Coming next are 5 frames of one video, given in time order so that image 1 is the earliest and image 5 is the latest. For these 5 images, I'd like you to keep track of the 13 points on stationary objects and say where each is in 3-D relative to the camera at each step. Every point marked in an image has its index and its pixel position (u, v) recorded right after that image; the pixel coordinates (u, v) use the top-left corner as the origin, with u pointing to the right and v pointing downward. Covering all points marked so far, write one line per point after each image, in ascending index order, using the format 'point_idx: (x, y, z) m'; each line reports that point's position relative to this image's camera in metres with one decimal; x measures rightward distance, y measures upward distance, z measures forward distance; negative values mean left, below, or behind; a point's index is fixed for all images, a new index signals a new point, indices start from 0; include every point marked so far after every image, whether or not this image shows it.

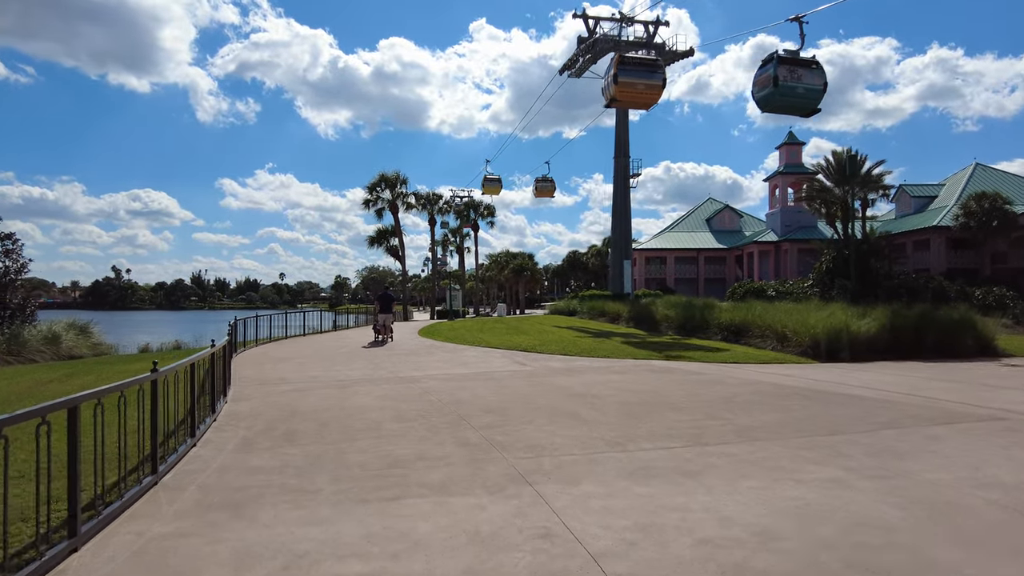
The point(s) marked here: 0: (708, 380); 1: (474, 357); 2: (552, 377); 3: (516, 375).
0: (+3.5, -1.6, +11.5) m
1: (-0.9, -1.6, +15.2) m
2: (+0.8, -1.6, +11.9) m
3: (+0.1, -1.6, +12.1) m
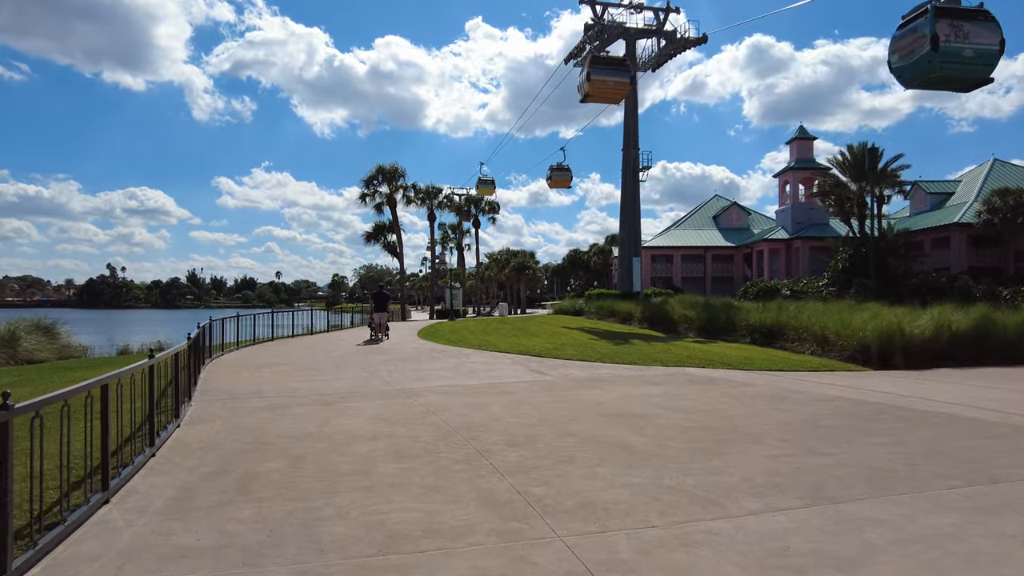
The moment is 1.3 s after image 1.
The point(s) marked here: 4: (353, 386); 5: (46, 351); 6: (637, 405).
0: (+3.8, -1.6, +9.5) m
1: (-0.6, -1.5, +13.3) m
2: (+1.1, -1.6, +10.0) m
3: (+0.4, -1.6, +10.1) m
4: (-2.5, -1.6, +10.5) m
5: (-13.8, -1.9, +19.3) m
6: (+1.7, -1.6, +8.7) m
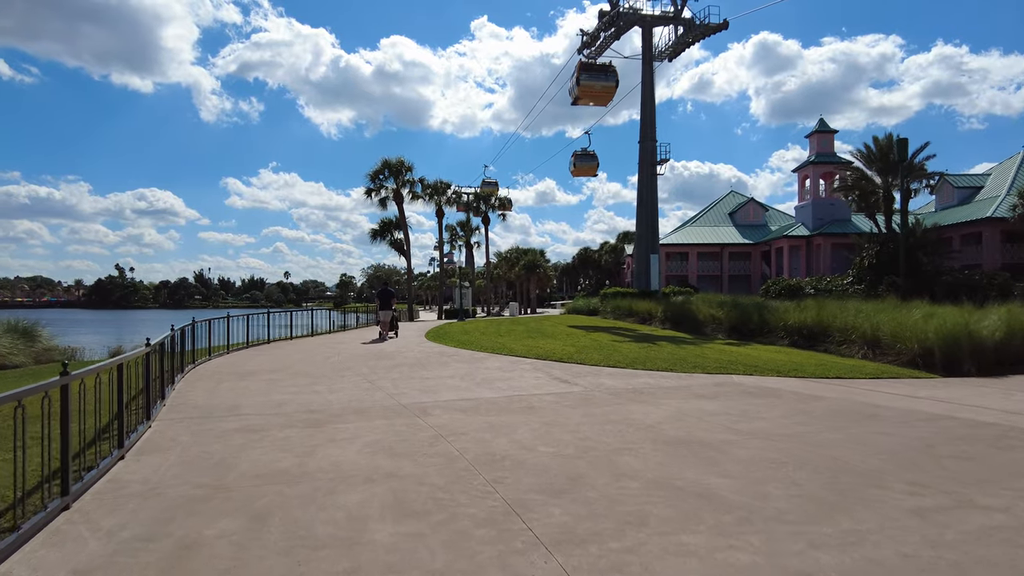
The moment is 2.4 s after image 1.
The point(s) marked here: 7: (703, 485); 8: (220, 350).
0: (+4.1, -1.5, +7.9) m
1: (-0.2, -1.5, +11.6) m
2: (+1.4, -1.5, +8.3) m
3: (+0.8, -1.5, +8.5) m
4: (-2.2, -1.5, +8.9) m
5: (-13.4, -1.8, +17.8) m
6: (+2.0, -1.5, +7.0) m
7: (+1.4, -1.5, +5.0) m
8: (-7.0, -1.5, +15.7) m
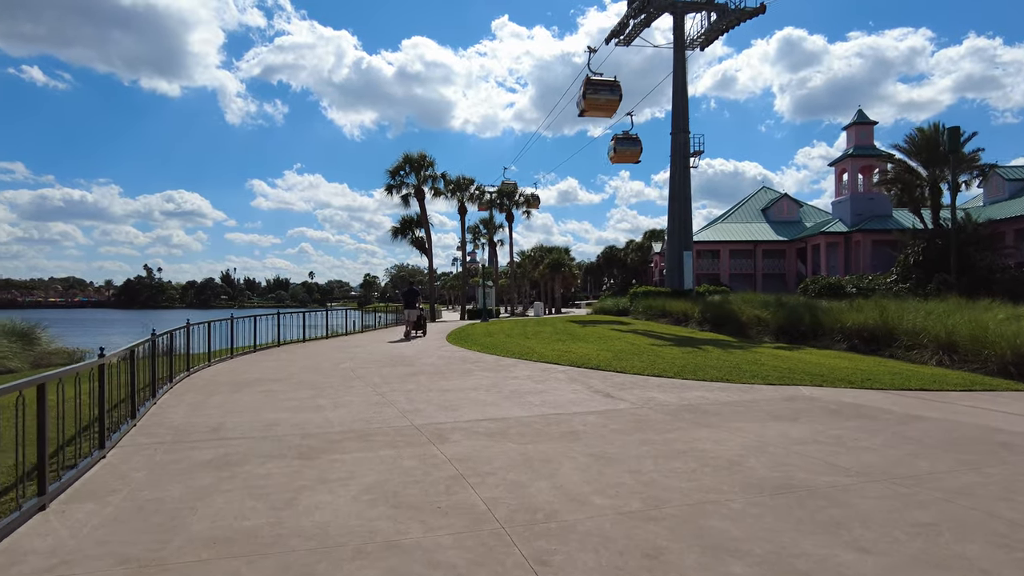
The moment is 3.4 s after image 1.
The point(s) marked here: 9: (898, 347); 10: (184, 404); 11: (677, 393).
0: (+4.5, -1.5, +6.2) m
1: (+0.3, -1.4, +10.1) m
2: (+1.8, -1.5, +6.8) m
3: (+1.2, -1.5, +7.0) m
4: (-1.8, -1.5, +7.5) m
5: (-12.7, -1.8, +16.8) m
6: (+2.4, -1.5, +5.5) m
7: (+1.7, -1.4, +3.4) m
8: (-6.4, -1.5, +14.4) m
9: (+8.8, -1.3, +14.9) m
10: (-4.3, -1.5, +8.5) m
11: (+2.3, -1.5, +9.2) m
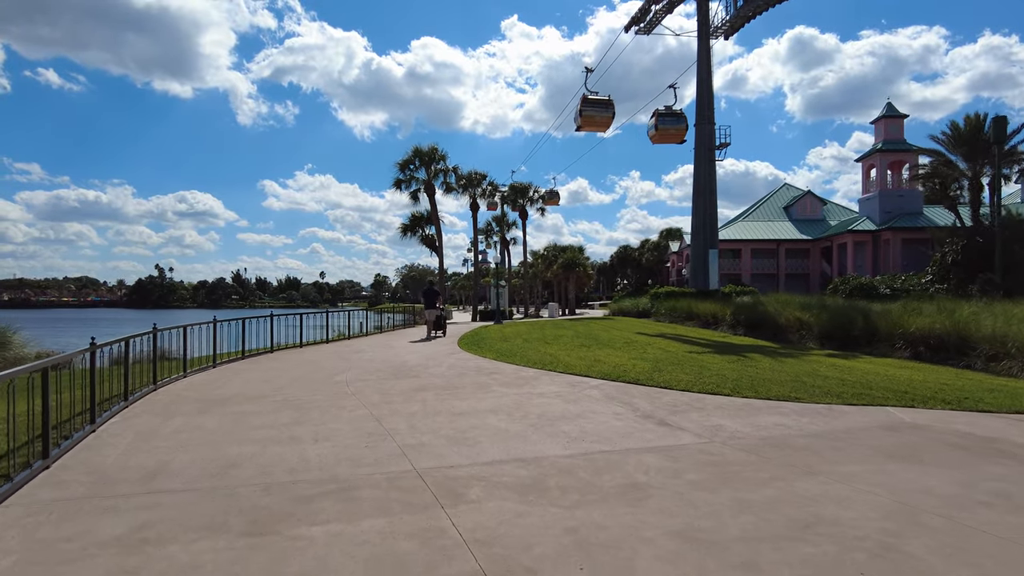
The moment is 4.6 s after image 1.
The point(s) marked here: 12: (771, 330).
0: (+4.7, -1.5, +4.4) m
1: (+0.6, -1.4, +8.3) m
2: (+2.1, -1.5, +4.9) m
3: (+1.4, -1.5, +5.2) m
4: (-1.5, -1.5, +5.7) m
5: (-12.3, -1.8, +15.1) m
6: (+2.6, -1.5, +3.6) m
7: (+2.0, -1.4, +1.6) m
8: (-6.0, -1.5, +12.7) m
9: (+9.2, -1.3, +13.0) m
10: (-4.0, -1.5, +6.8) m
11: (+2.6, -1.5, +7.3) m
12: (+7.7, -1.3, +19.6) m
